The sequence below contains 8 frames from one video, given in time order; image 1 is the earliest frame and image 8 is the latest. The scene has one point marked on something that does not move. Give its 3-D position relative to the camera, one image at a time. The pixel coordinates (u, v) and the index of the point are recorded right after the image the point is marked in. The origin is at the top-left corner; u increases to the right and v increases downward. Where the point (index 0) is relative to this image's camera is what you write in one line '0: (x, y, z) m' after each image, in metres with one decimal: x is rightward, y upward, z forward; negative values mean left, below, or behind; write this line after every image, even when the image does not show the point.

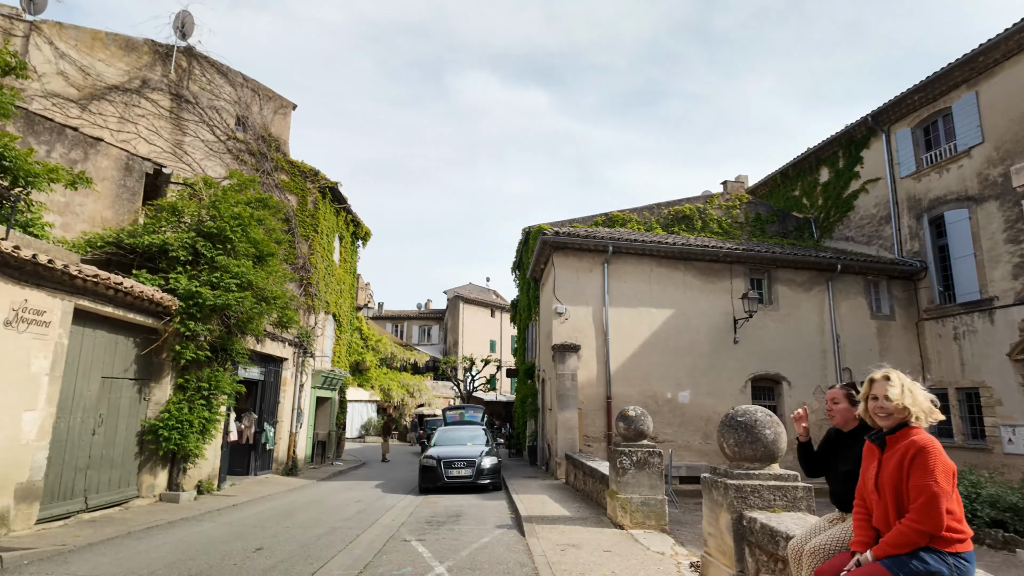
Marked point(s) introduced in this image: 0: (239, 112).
0: (-8.3, +5.4, +18.1) m
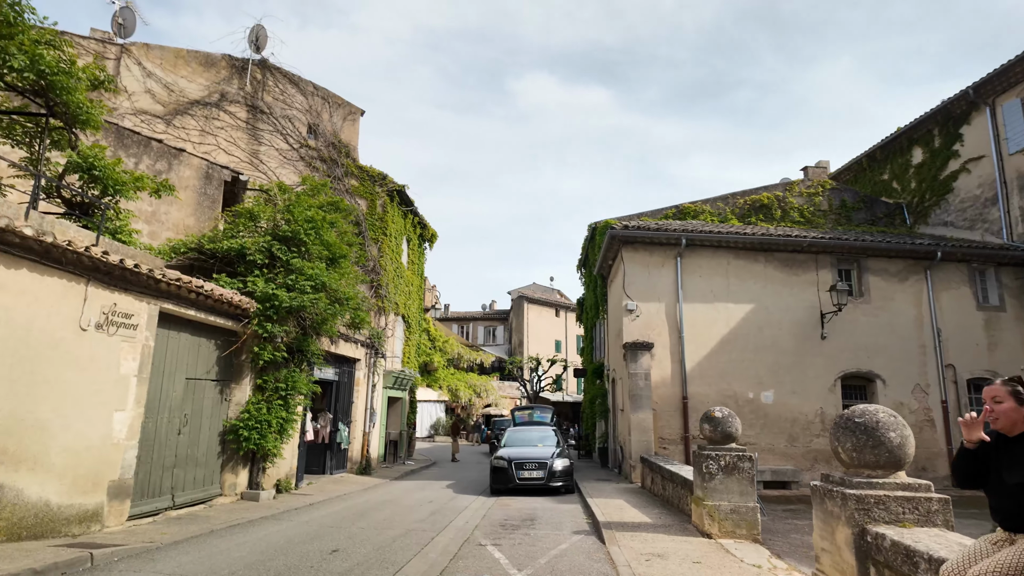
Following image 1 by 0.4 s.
0: (-6.3, +5.3, +18.5) m
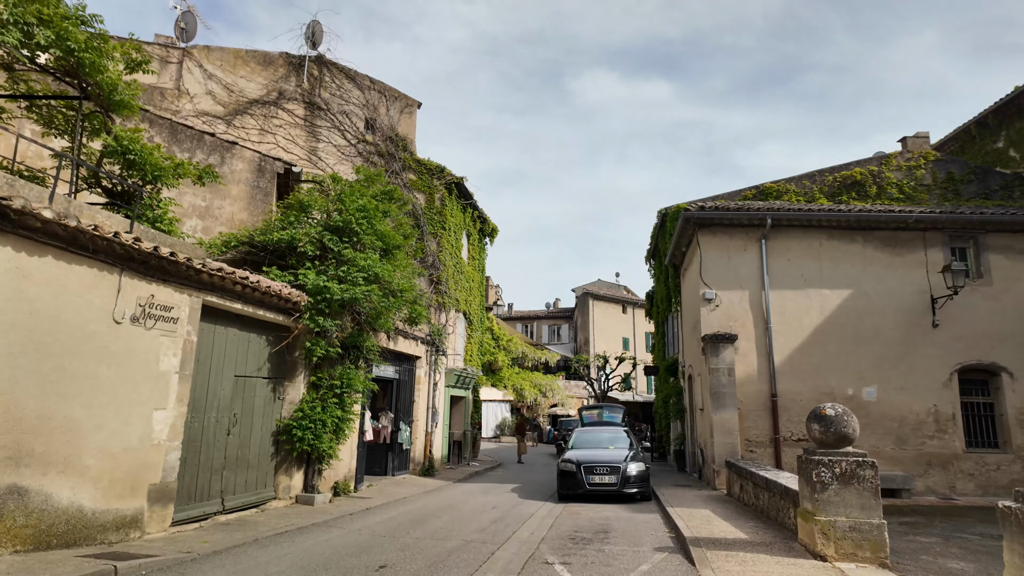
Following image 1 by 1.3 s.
0: (-4.5, +5.4, +18.1) m
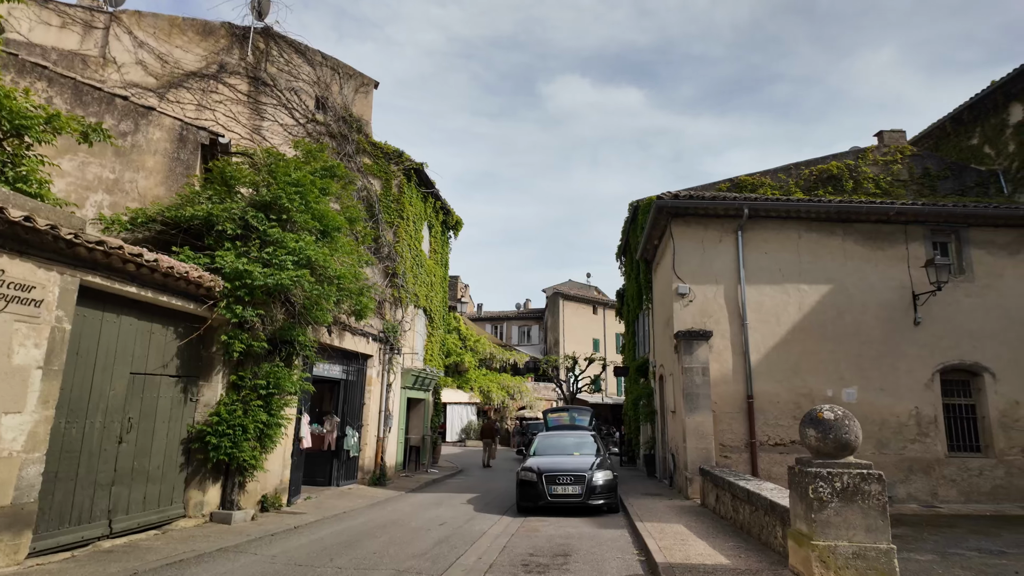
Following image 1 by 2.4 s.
0: (-5.5, +5.6, +16.7) m
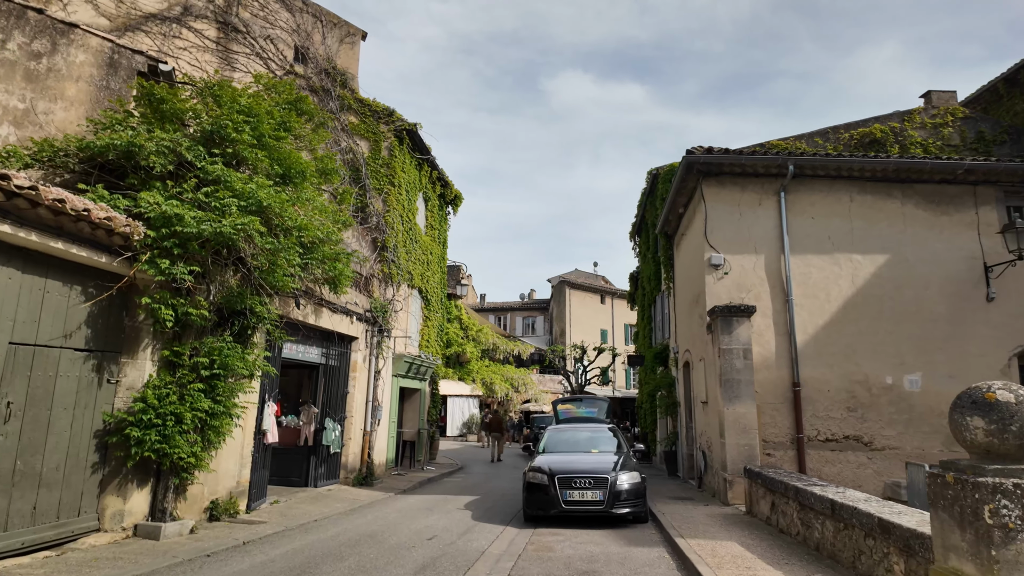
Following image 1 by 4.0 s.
0: (-5.4, +6.2, +14.8) m
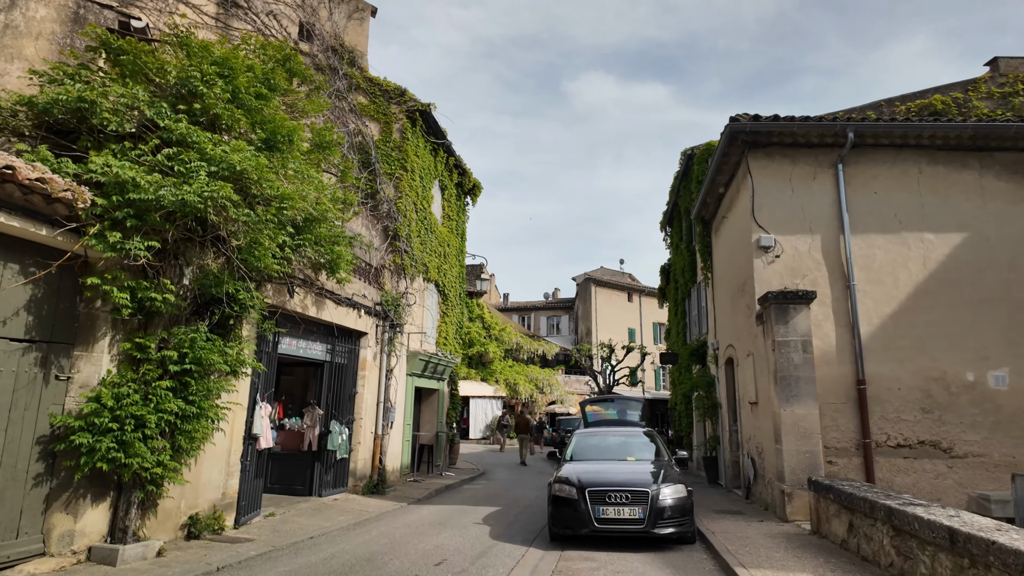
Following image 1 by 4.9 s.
0: (-4.9, +6.4, +13.8) m
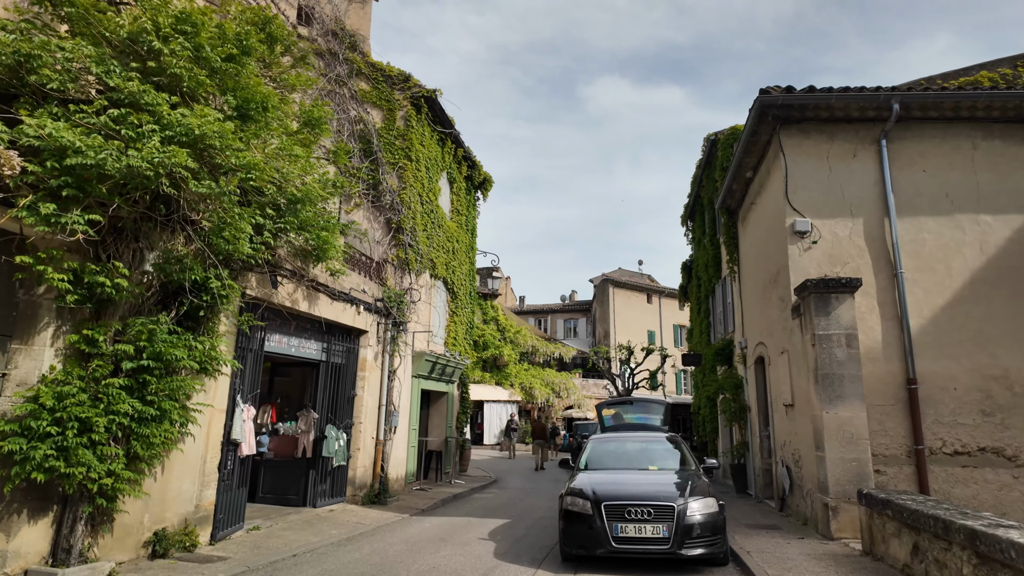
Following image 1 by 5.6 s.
0: (-4.7, +6.4, +13.2) m
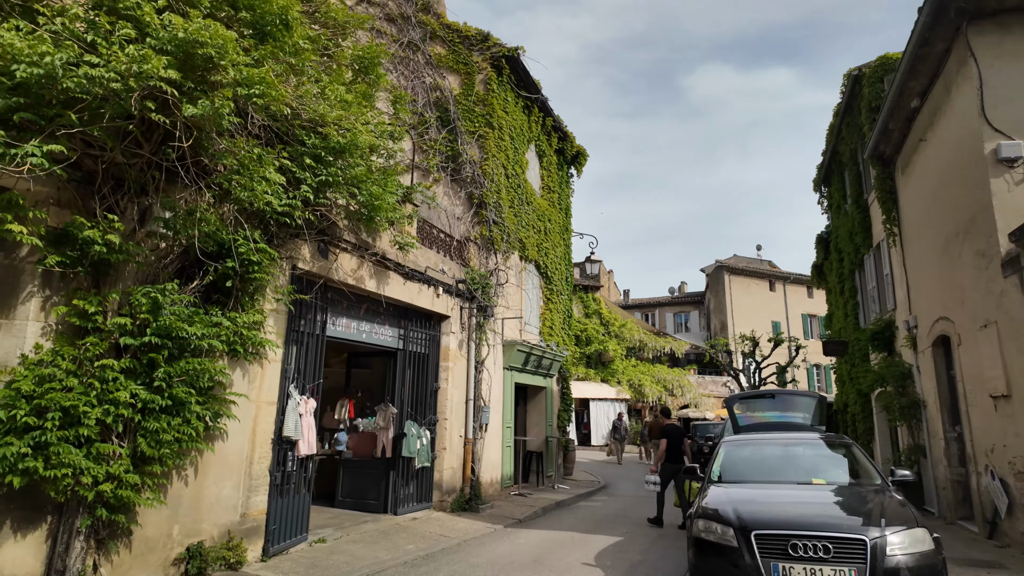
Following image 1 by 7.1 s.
0: (-2.9, +6.7, +12.2) m
